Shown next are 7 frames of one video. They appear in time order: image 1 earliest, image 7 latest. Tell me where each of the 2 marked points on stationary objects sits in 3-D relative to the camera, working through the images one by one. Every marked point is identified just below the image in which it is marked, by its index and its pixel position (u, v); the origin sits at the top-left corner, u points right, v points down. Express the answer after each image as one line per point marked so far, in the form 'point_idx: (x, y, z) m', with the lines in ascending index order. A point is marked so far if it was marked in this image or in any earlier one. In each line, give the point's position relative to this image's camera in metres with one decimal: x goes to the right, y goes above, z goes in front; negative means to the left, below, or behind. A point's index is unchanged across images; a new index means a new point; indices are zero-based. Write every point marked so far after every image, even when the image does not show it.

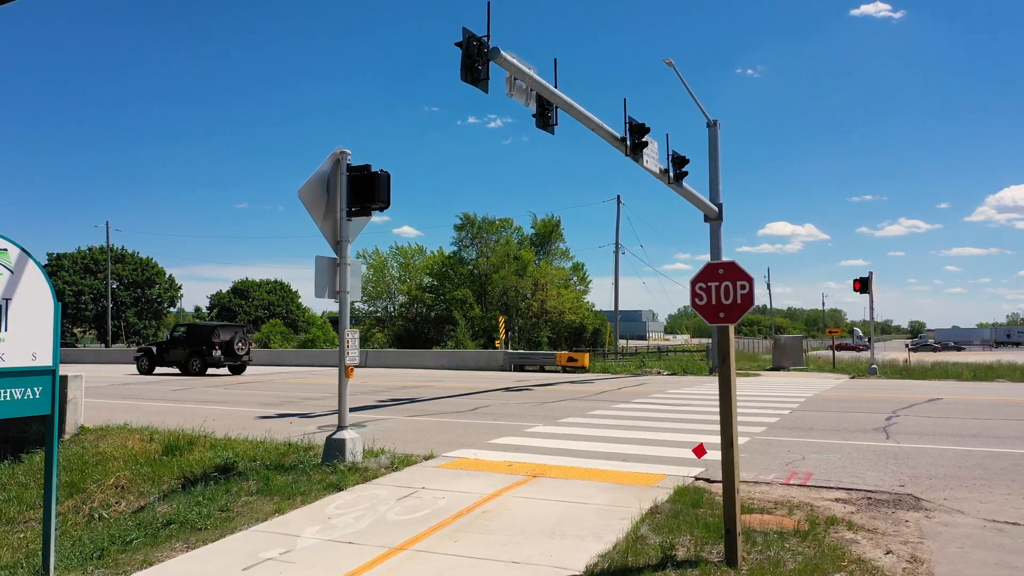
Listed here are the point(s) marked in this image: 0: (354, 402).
0: (-3.3, -2.4, +13.6) m
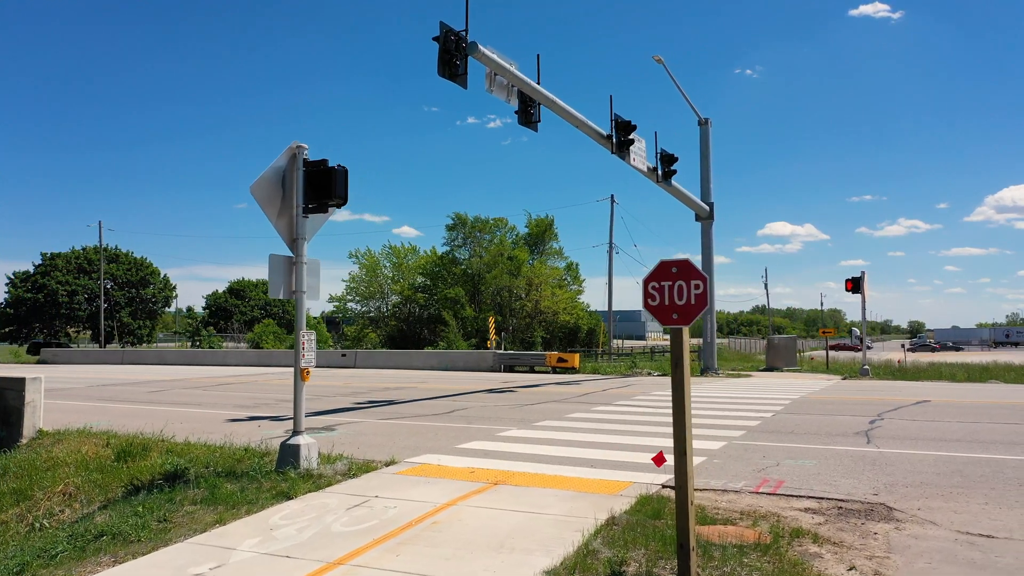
0: (-3.7, -2.4, +13.3) m
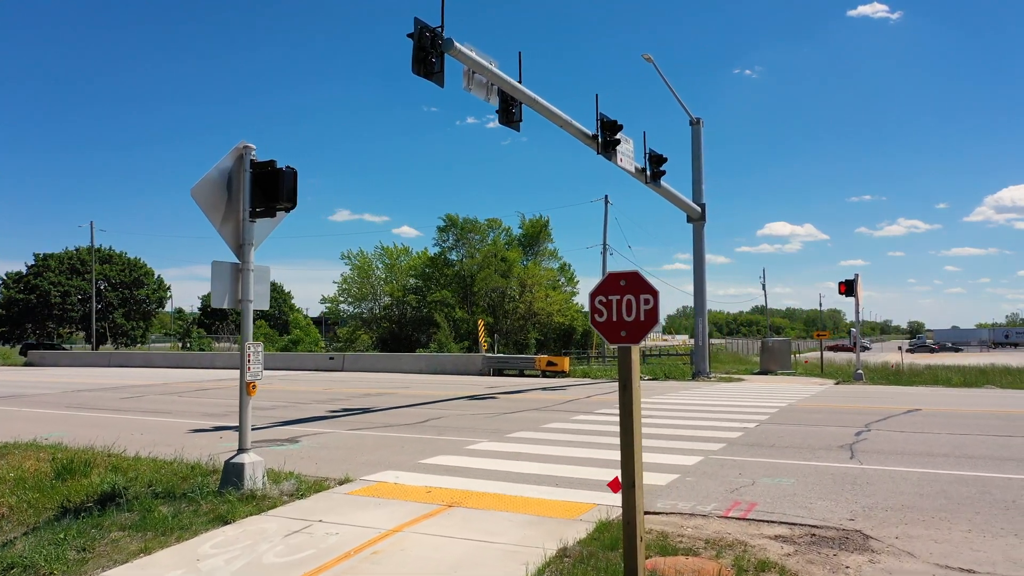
0: (-4.1, -2.4, +12.9) m
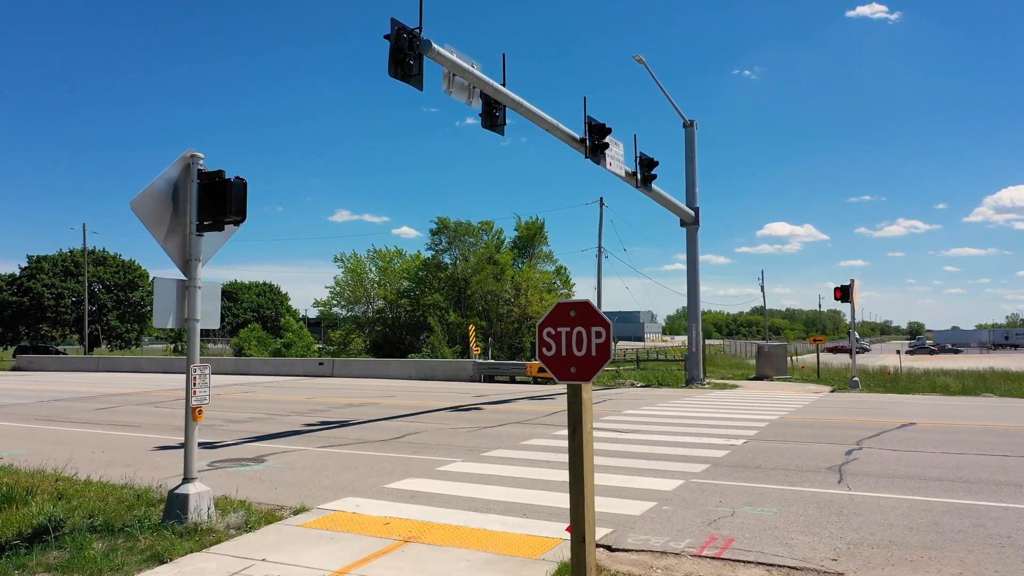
0: (-4.4, -2.6, +12.5) m
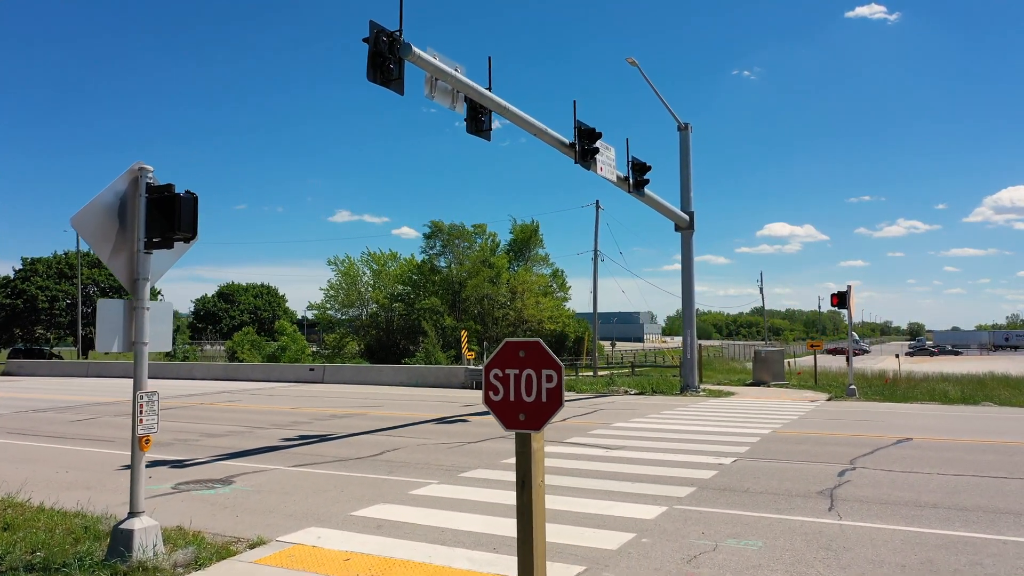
0: (-4.7, -2.8, +12.2) m
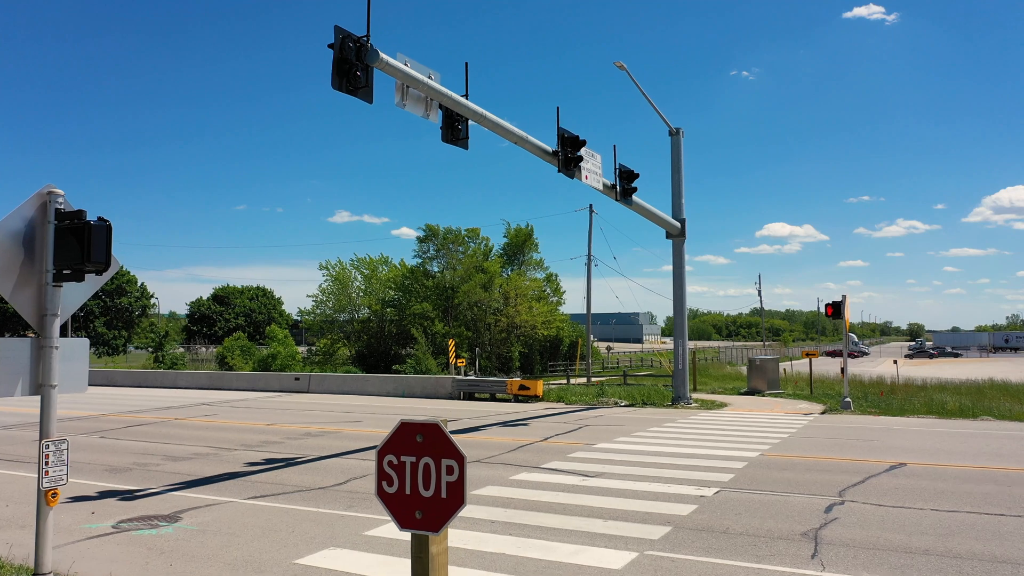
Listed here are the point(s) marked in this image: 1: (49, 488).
0: (-5.1, -3.1, +11.6) m
1: (-3.6, -1.6, +5.2) m
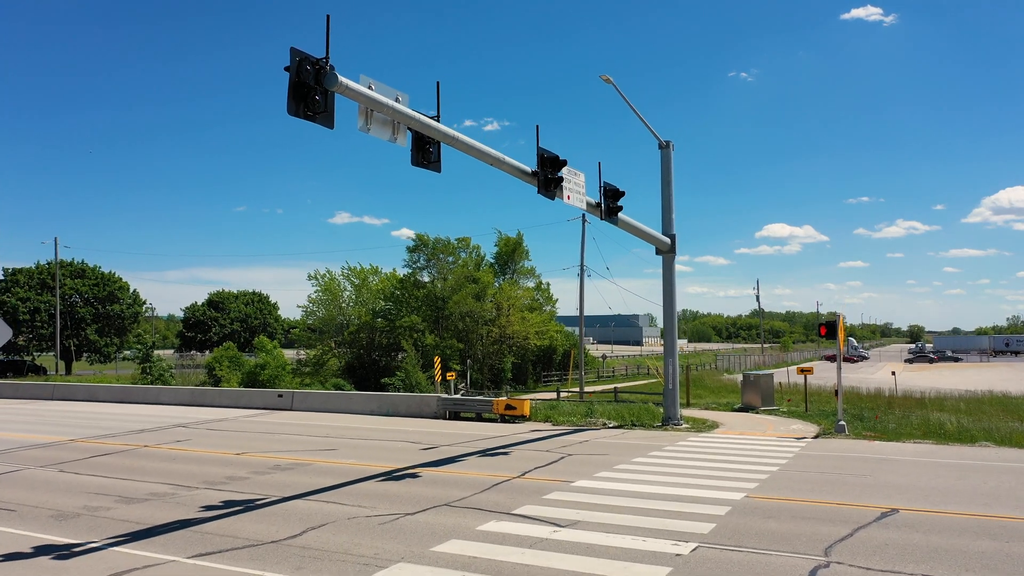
0: (-5.6, -3.7, +11.0) m
1: (-4.1, -2.1, +4.6) m
